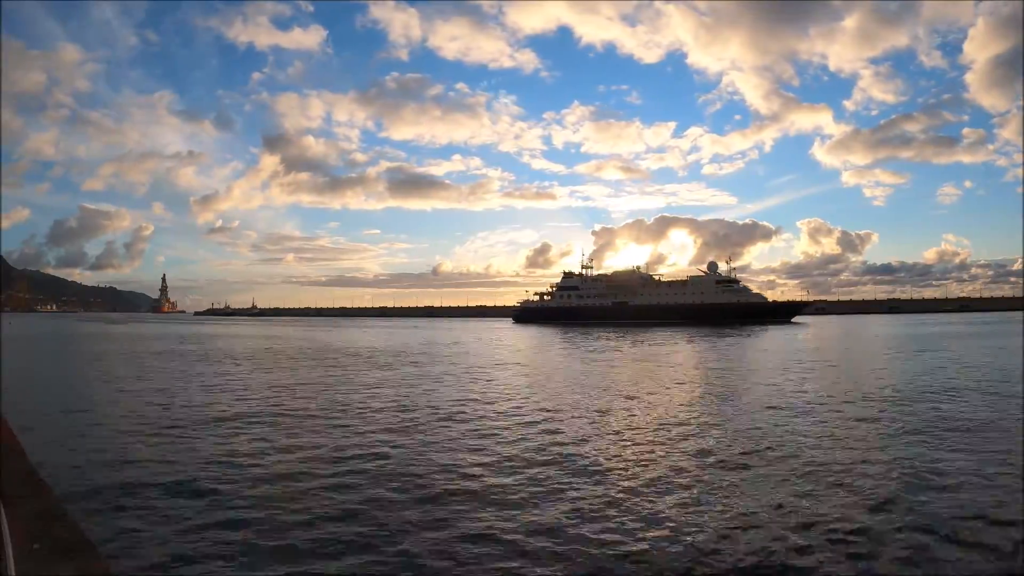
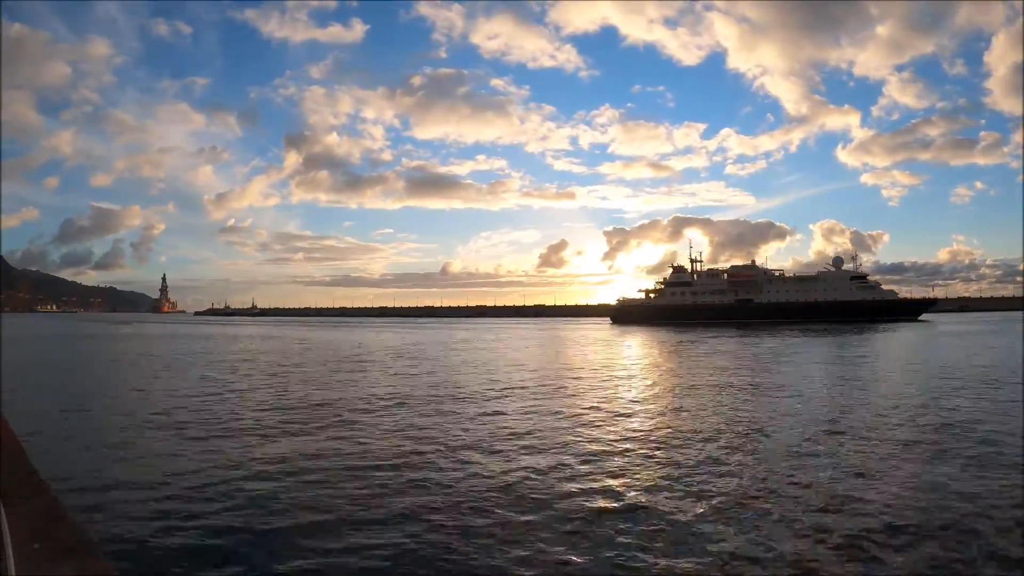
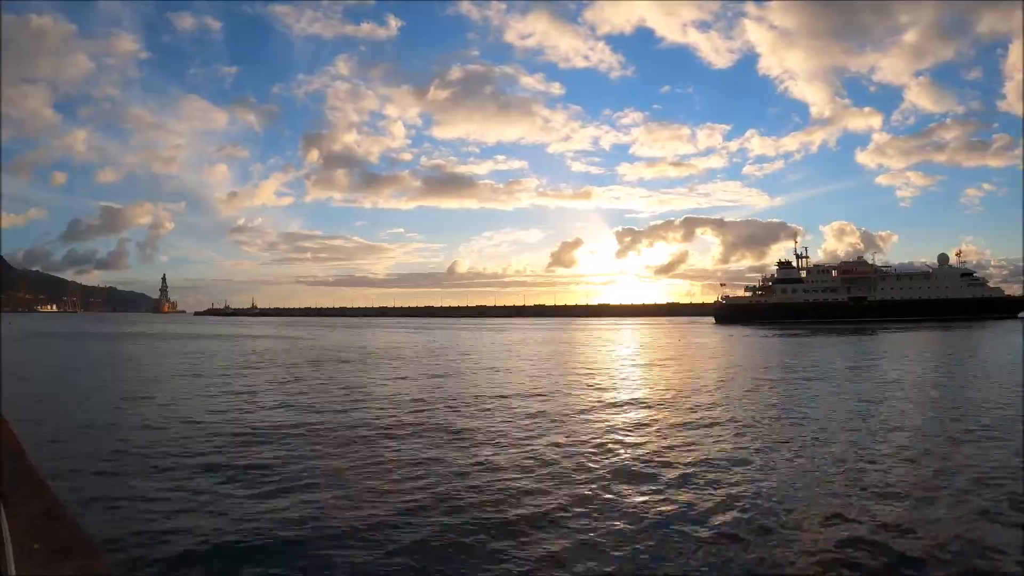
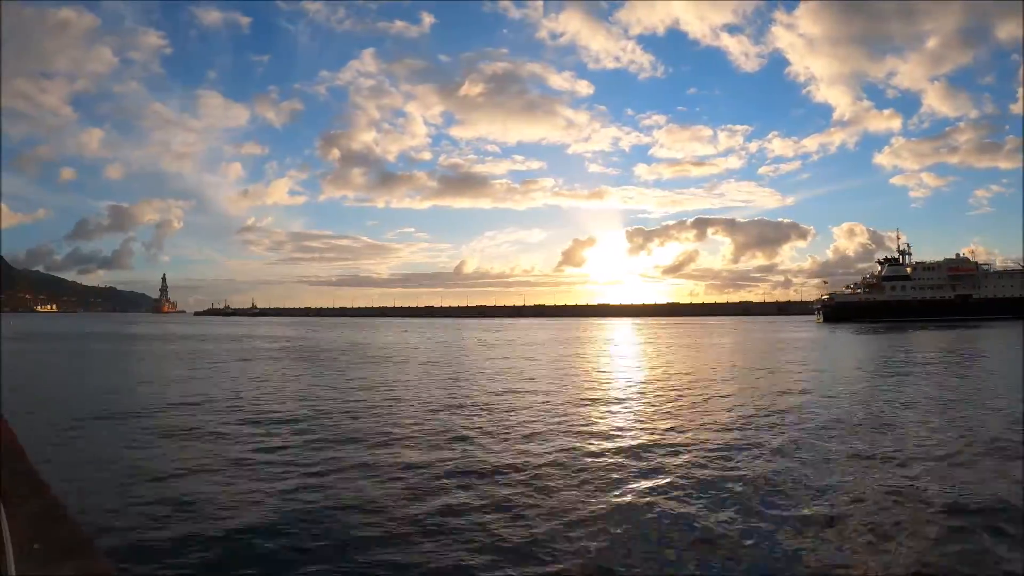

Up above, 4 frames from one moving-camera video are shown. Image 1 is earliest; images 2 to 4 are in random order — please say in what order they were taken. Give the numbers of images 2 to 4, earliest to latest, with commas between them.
2, 3, 4
